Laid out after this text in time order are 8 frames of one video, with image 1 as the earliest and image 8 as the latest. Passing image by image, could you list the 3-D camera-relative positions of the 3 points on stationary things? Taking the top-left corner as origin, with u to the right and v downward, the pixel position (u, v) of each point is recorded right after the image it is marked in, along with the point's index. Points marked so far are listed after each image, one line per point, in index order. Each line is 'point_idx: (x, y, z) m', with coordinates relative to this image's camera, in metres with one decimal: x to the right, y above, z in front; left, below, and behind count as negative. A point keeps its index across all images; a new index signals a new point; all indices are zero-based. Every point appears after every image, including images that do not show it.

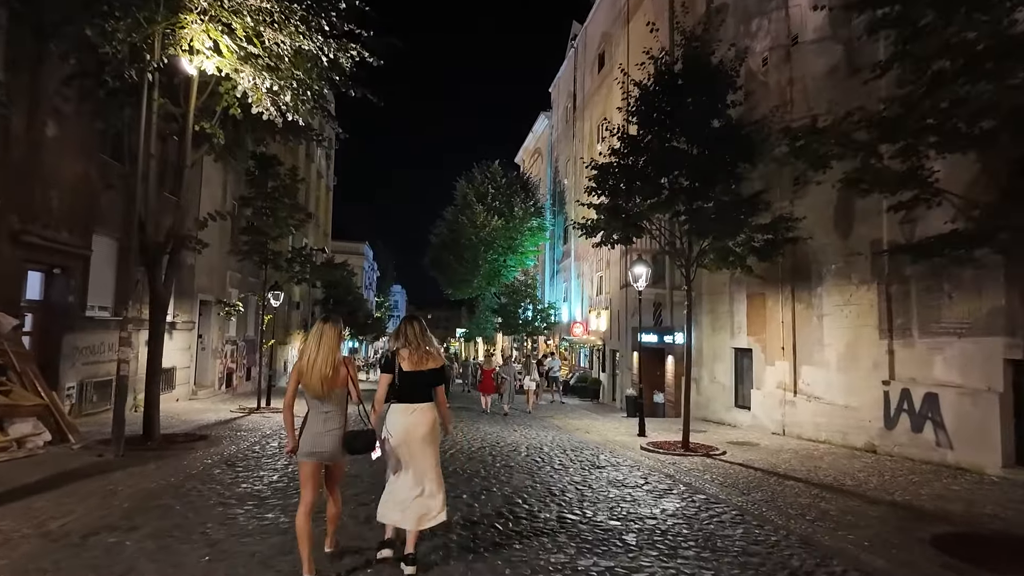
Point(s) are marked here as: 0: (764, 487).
0: (+4.0, -3.1, +9.4) m
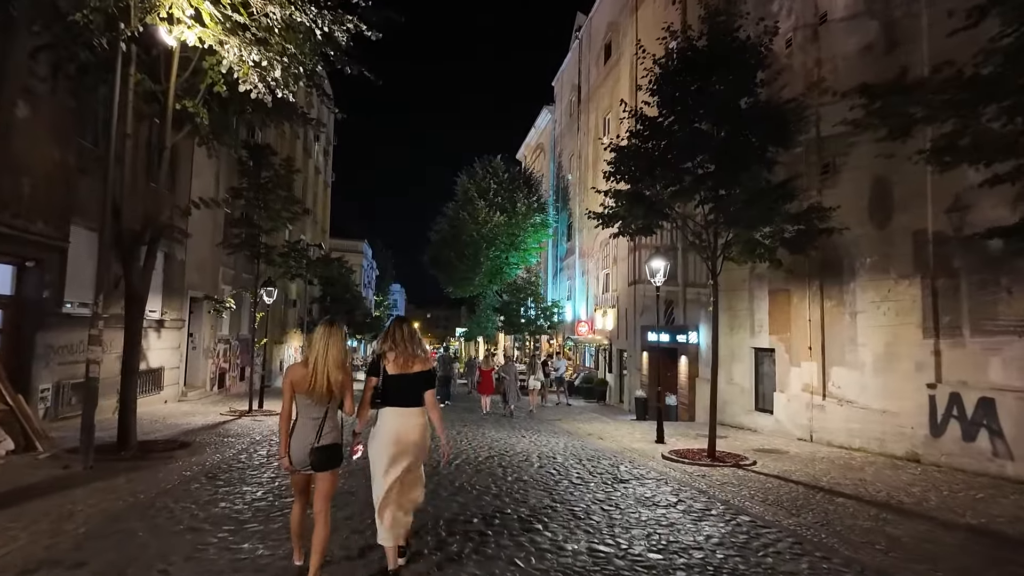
0: (+4.2, -3.0, +8.3) m
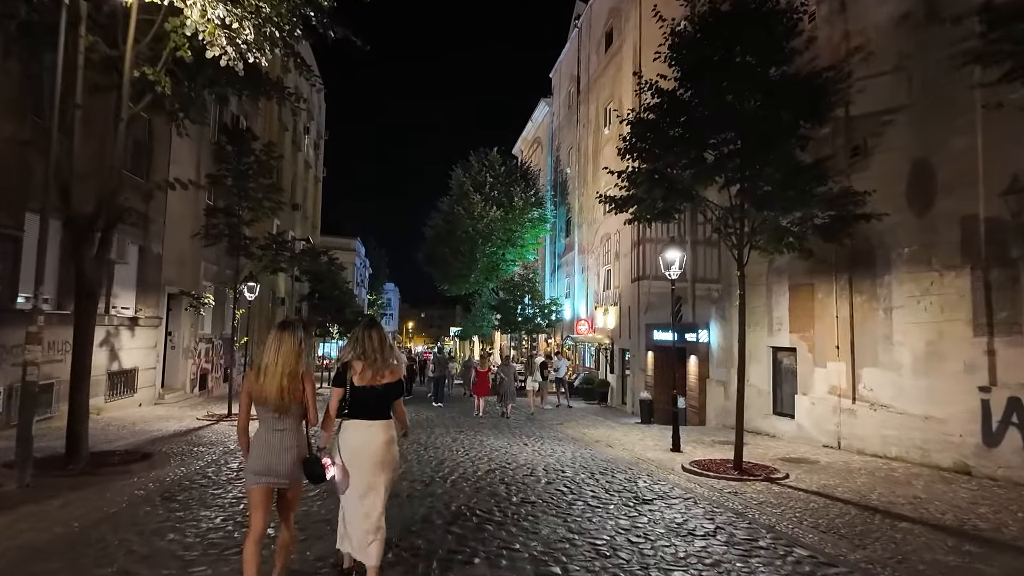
0: (+4.2, -2.9, +7.0) m
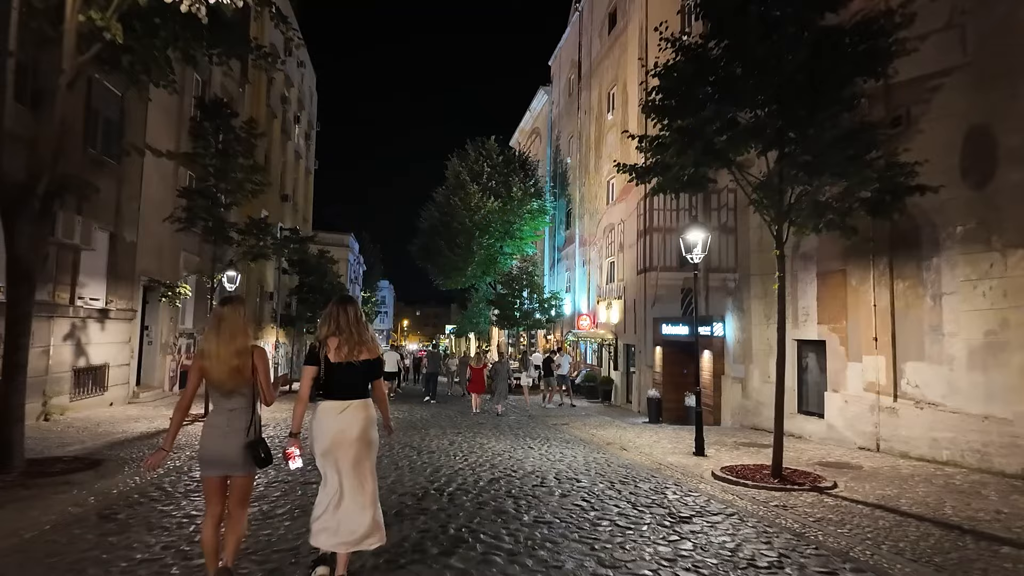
0: (+4.4, -2.6, +5.6) m
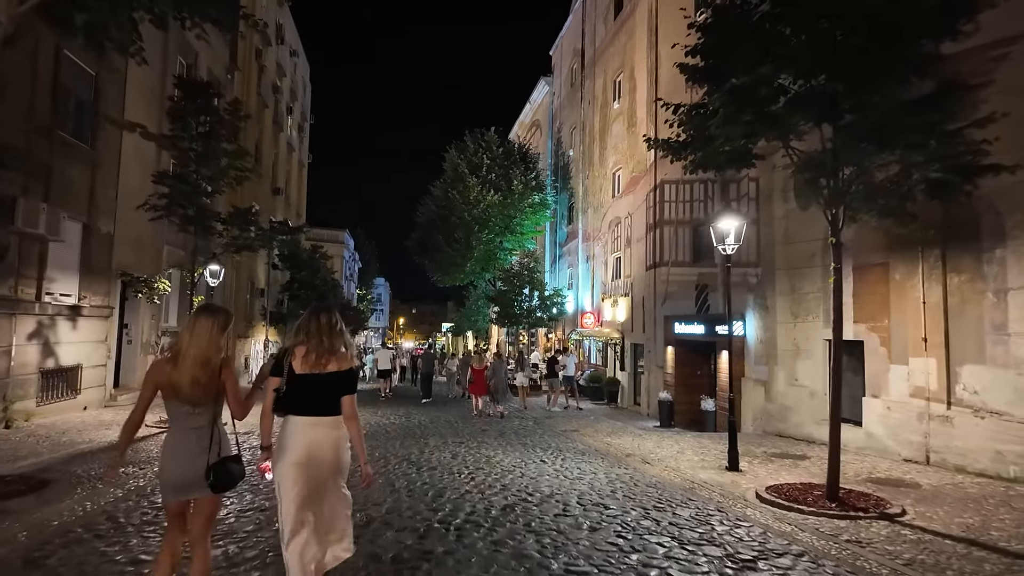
0: (+4.6, -2.5, +4.4) m
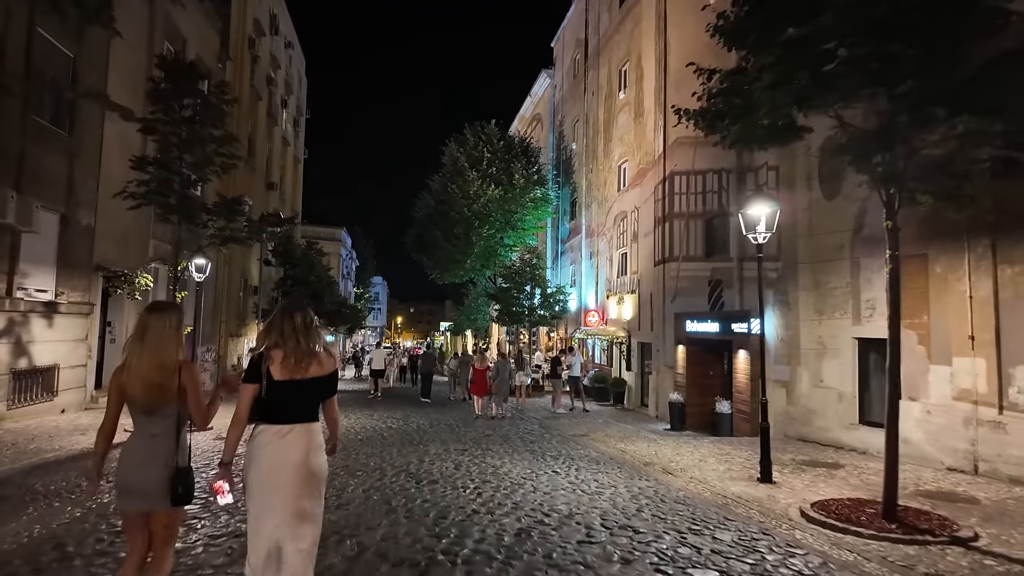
0: (+4.8, -2.4, +3.4) m
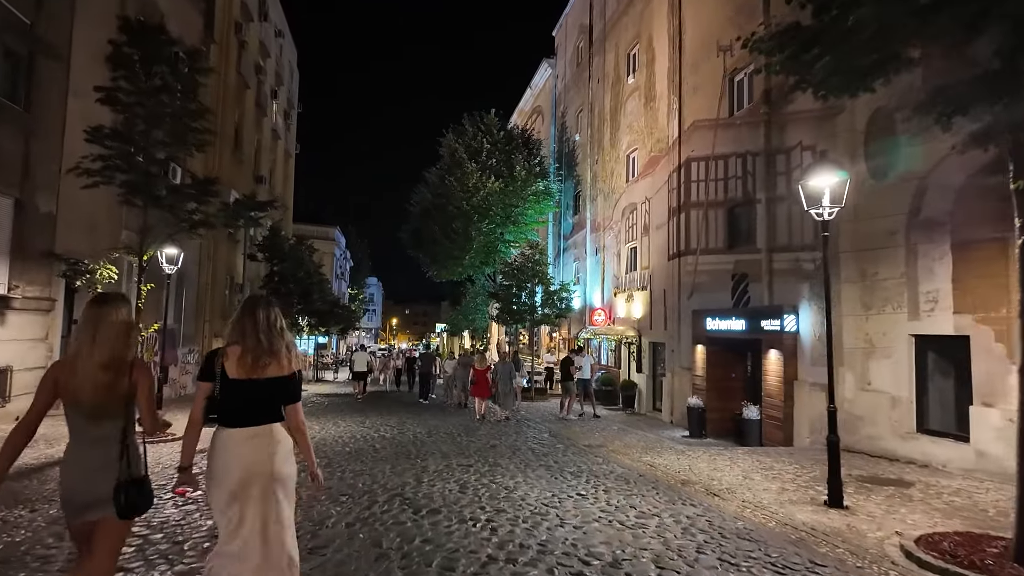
0: (+5.0, -2.2, +1.8) m
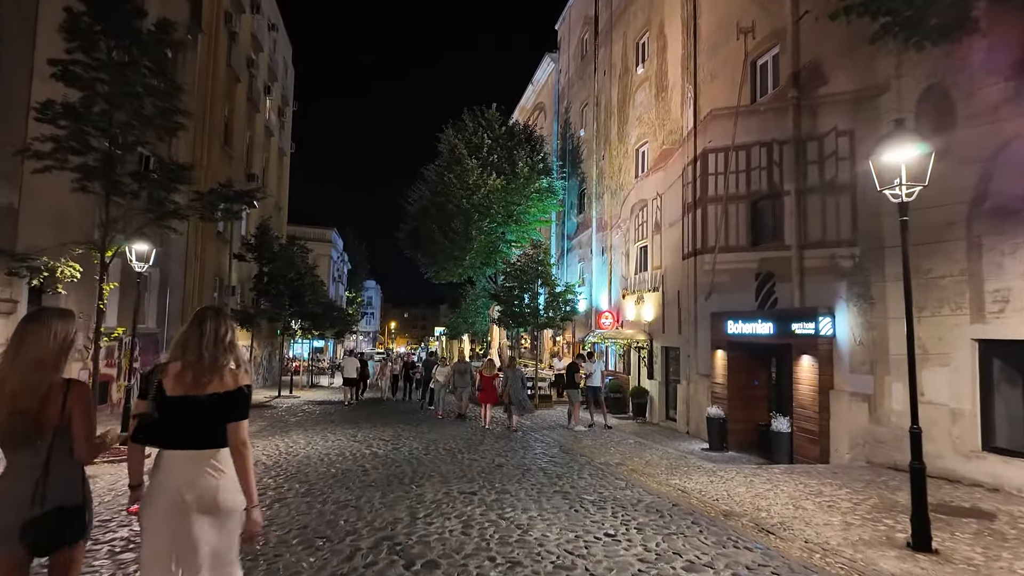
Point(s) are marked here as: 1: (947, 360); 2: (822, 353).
0: (+5.2, -2.1, +0.3) m
1: (+7.8, -1.3, +10.8) m
2: (+6.7, -1.3, +12.9) m
